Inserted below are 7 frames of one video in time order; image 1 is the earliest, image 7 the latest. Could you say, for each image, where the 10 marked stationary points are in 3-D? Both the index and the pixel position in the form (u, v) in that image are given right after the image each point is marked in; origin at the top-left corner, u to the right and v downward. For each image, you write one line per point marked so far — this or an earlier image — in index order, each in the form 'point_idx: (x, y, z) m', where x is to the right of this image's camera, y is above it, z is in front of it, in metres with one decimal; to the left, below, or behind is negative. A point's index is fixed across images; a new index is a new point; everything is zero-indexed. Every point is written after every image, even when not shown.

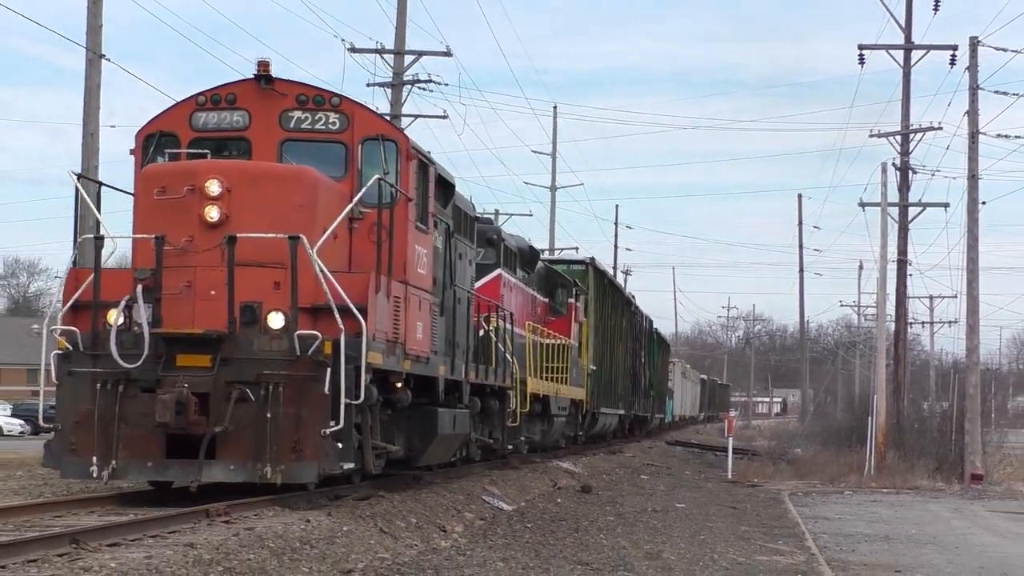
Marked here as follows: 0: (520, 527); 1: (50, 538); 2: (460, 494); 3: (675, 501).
0: (+0.2, -1.5, +7.8) m
1: (-2.0, -1.2, +5.7) m
2: (-0.2, -1.4, +8.6) m
3: (+1.7, -2.1, +12.9) m
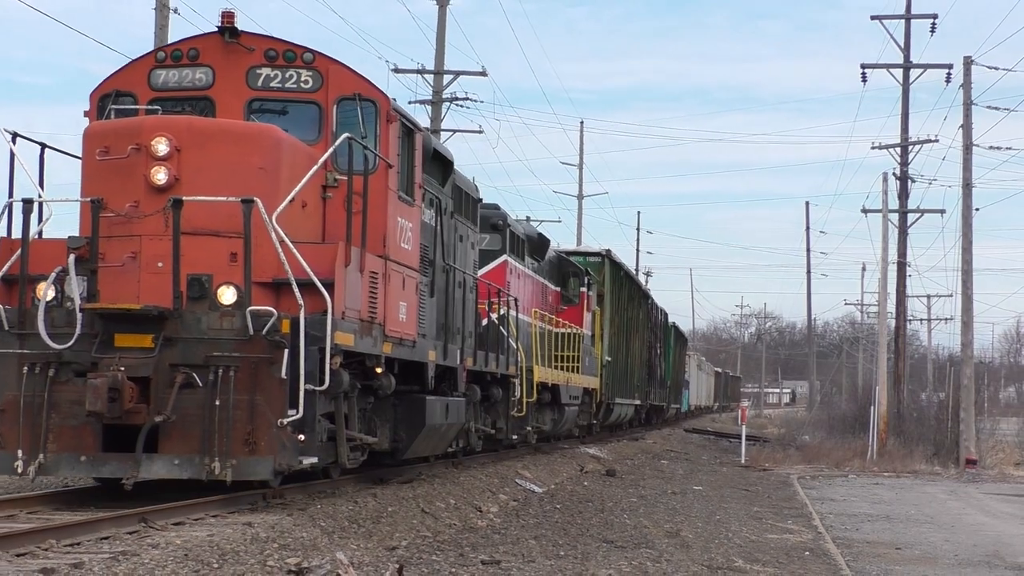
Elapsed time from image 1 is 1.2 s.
0: (+0.3, -1.4, +8.2) m
1: (-1.9, -1.2, +6.2) m
2: (0.0, -1.4, +9.1) m
3: (+1.9, -2.0, +13.3) m
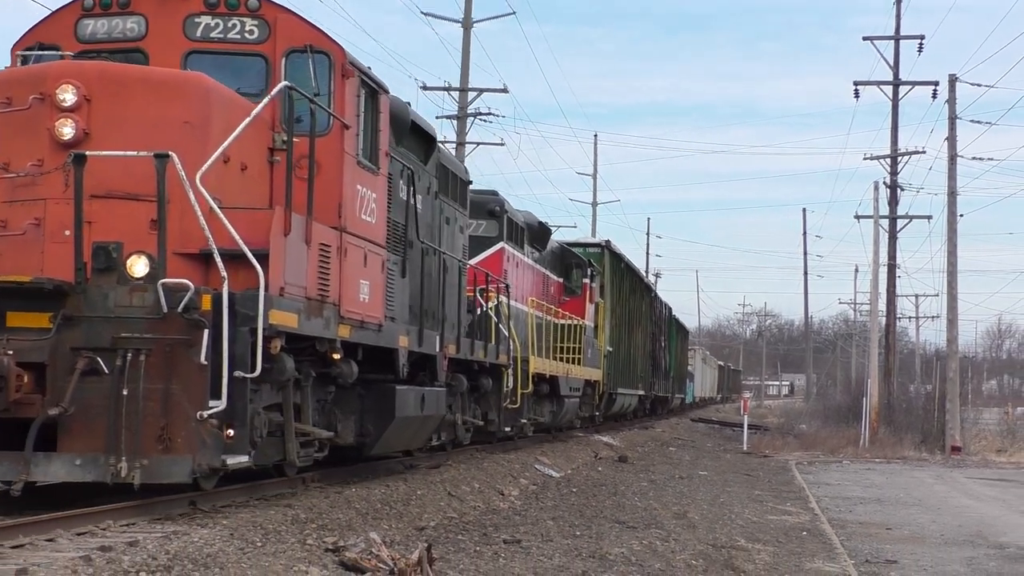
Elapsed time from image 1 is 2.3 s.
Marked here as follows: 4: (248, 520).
0: (+0.4, -1.4, +8.7) m
1: (-1.8, -1.1, +6.6) m
2: (+0.1, -1.3, +9.5) m
3: (+2.1, -2.0, +13.8) m
4: (-1.3, -1.2, +6.1) m
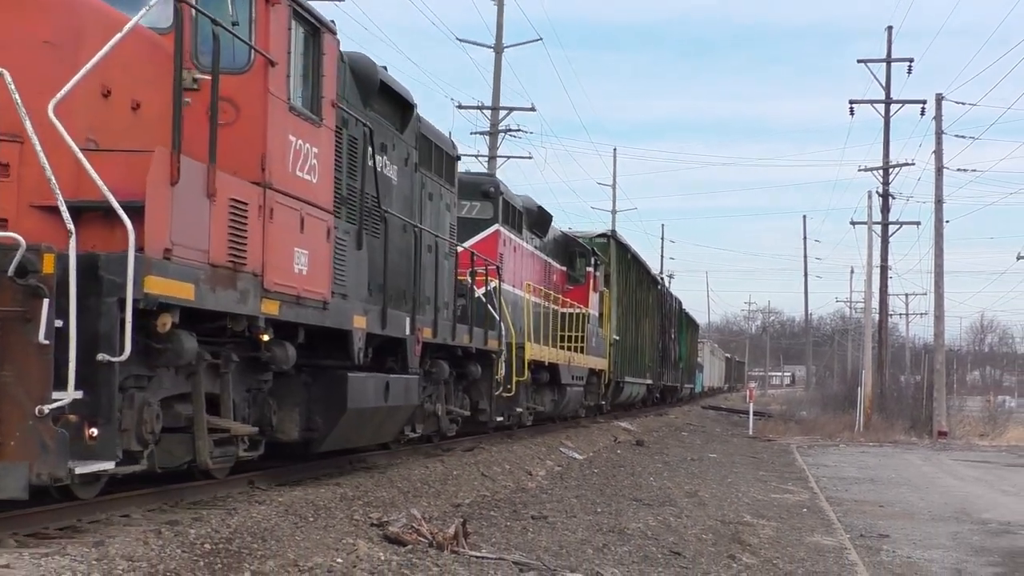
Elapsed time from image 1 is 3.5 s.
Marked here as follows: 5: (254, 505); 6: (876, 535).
0: (+0.6, -1.4, +9.3) m
1: (-1.7, -1.1, +7.2) m
2: (+0.2, -1.3, +10.1) m
3: (+2.3, -1.9, +14.3) m
4: (-1.1, -1.2, +6.7) m
5: (-1.4, -1.2, +6.6) m
6: (+2.1, -1.4, +7.2) m
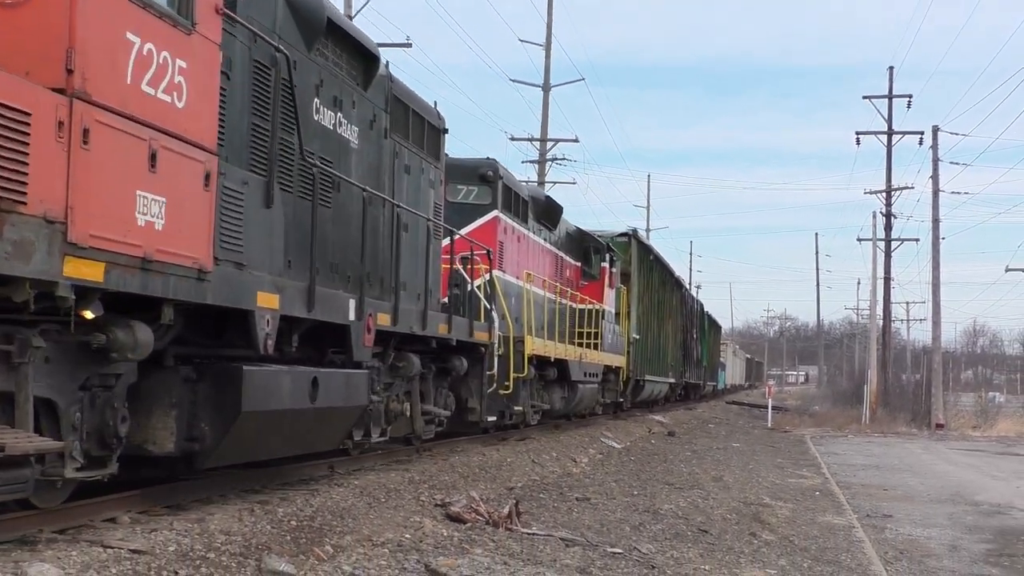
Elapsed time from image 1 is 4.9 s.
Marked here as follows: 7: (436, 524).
0: (+0.9, -1.4, +10.1) m
1: (-1.4, -1.2, +8.1) m
2: (+0.6, -1.4, +11.0) m
3: (+2.7, -2.0, +15.2) m
4: (-0.9, -1.2, +7.6) m
5: (-1.1, -1.2, +7.5) m
6: (+2.4, -1.5, +8.1) m
7: (-0.4, -1.4, +7.2) m
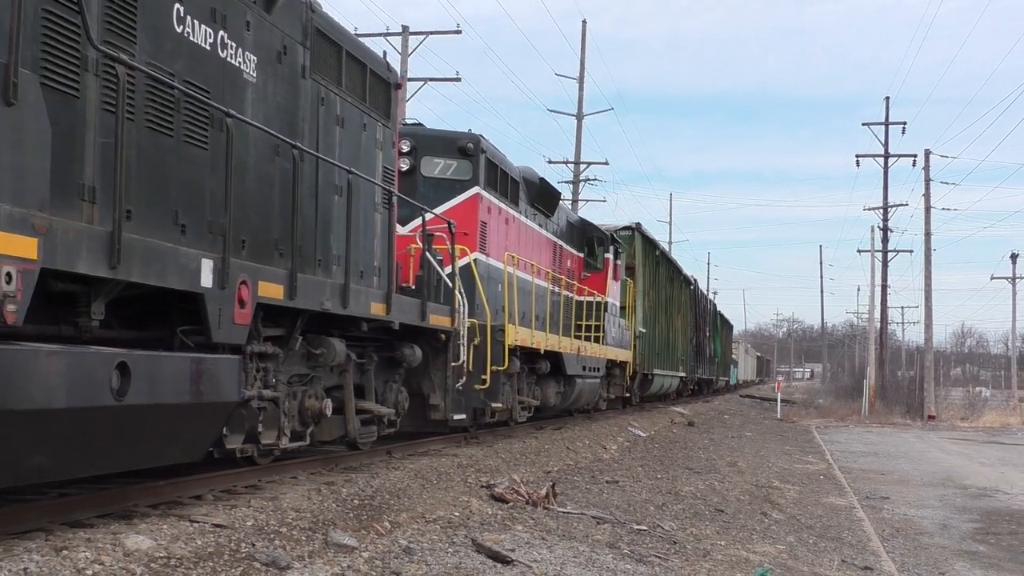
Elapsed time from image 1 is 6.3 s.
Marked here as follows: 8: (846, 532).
0: (+1.2, -1.5, +11.0) m
1: (-1.1, -1.2, +9.1) m
2: (+0.9, -1.4, +11.9) m
3: (+3.1, -2.0, +16.0) m
4: (-0.6, -1.2, +8.5) m
5: (-0.8, -1.3, +8.4) m
6: (+2.7, -1.5, +8.9) m
7: (-0.2, -1.4, +8.1) m
8: (+2.2, -1.6, +8.0) m
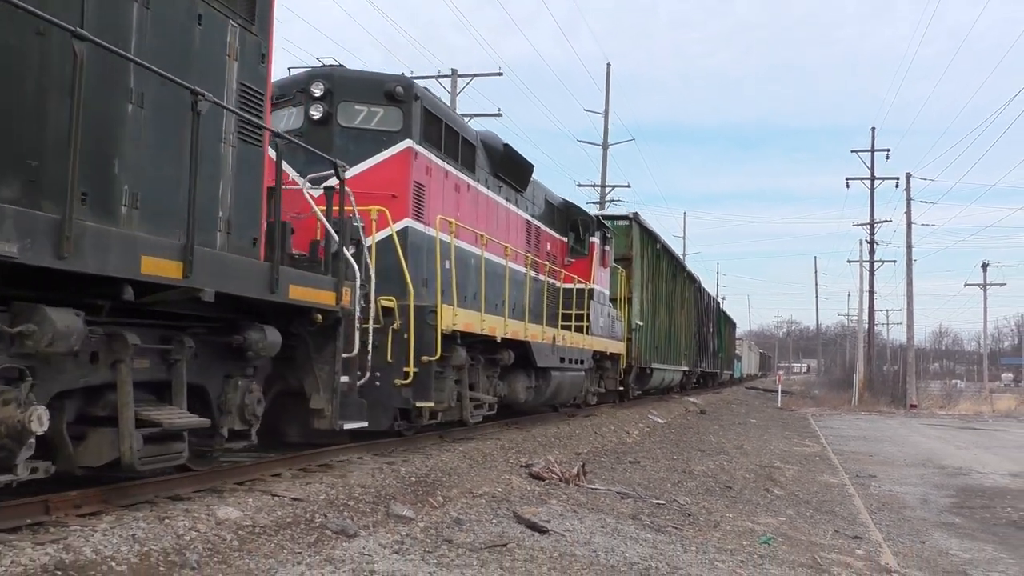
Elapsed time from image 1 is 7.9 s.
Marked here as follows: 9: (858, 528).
0: (+1.5, -1.5, +12.2) m
1: (-0.8, -1.3, +10.3) m
2: (+1.2, -1.4, +13.1) m
3: (+3.5, -2.0, +17.2) m
4: (-0.3, -1.3, +9.8) m
5: (-0.6, -1.3, +9.7) m
6: (+3.0, -1.6, +10.1) m
7: (+0.1, -1.5, +9.3) m
8: (+2.5, -1.6, +9.2) m
9: (+2.5, -1.7, +8.8) m
